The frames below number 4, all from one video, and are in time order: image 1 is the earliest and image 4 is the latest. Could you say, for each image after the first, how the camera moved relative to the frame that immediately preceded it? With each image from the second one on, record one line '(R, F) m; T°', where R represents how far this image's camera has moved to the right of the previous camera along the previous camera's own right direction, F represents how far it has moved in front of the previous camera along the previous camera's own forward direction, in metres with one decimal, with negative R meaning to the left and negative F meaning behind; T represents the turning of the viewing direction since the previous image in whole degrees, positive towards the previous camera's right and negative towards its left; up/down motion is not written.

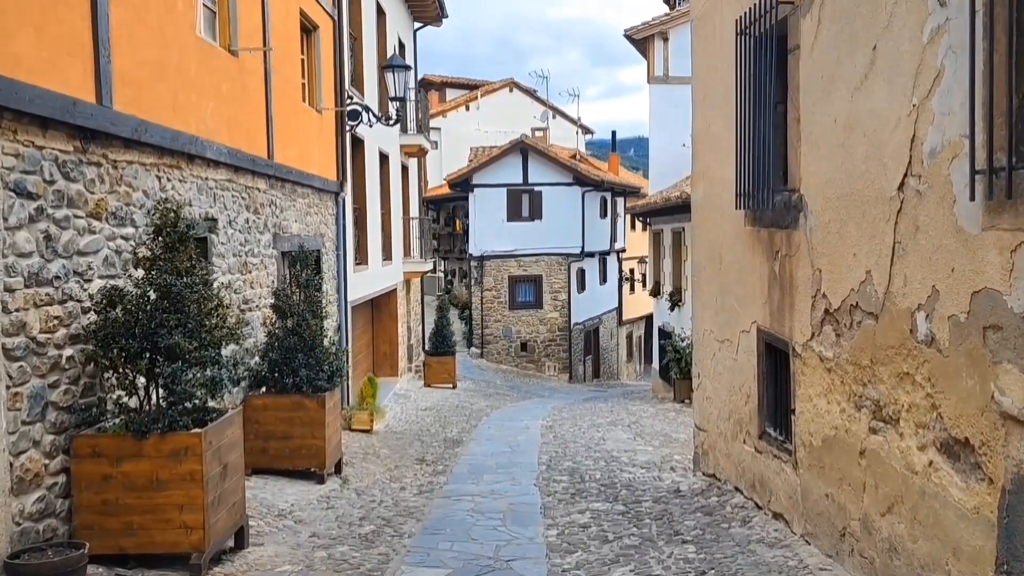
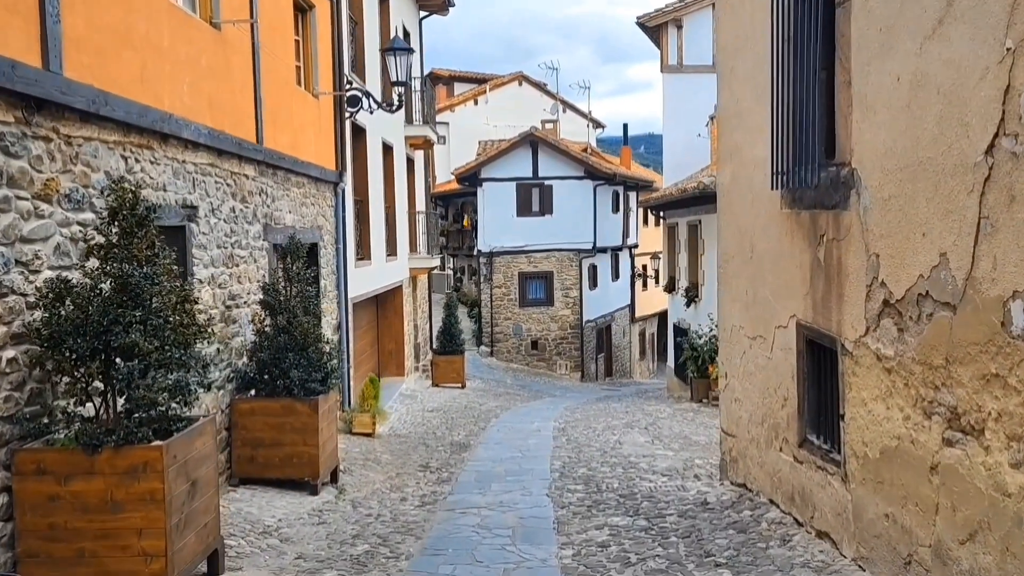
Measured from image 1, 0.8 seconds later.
(0.0, +0.6) m; -1°
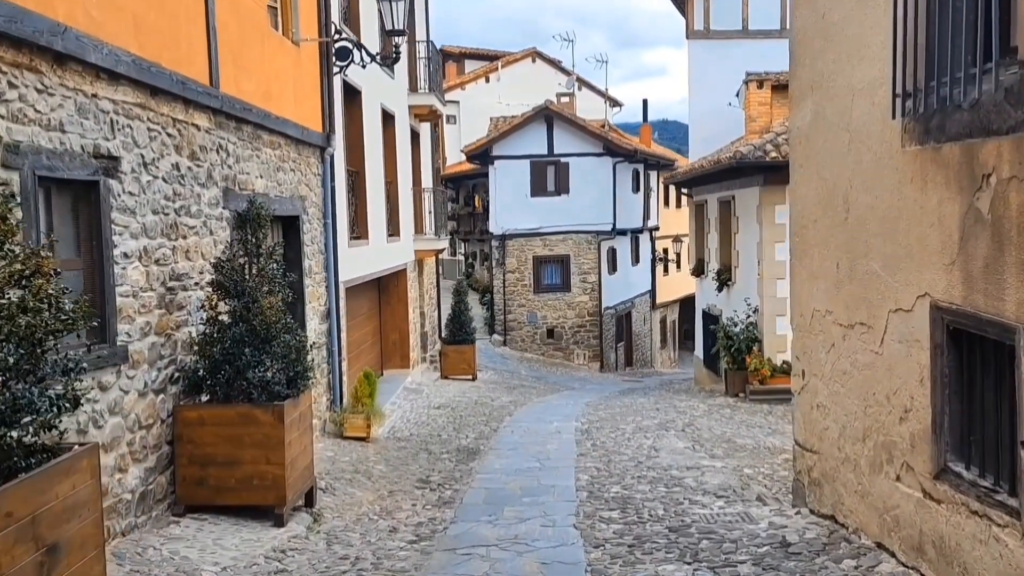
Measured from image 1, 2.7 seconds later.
(0.0, +1.5) m; -1°
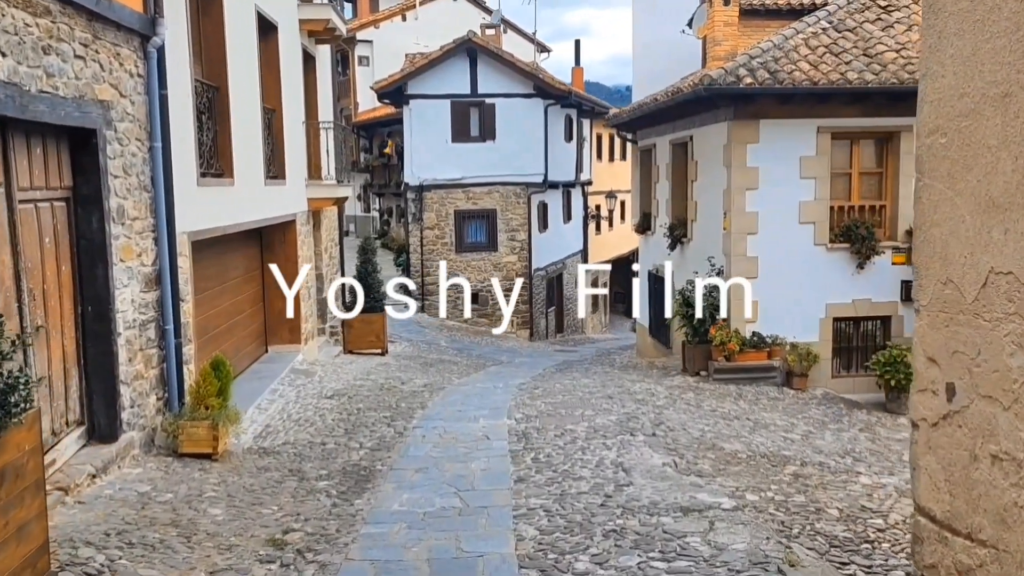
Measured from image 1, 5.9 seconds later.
(+0.1, +2.7) m; +5°
